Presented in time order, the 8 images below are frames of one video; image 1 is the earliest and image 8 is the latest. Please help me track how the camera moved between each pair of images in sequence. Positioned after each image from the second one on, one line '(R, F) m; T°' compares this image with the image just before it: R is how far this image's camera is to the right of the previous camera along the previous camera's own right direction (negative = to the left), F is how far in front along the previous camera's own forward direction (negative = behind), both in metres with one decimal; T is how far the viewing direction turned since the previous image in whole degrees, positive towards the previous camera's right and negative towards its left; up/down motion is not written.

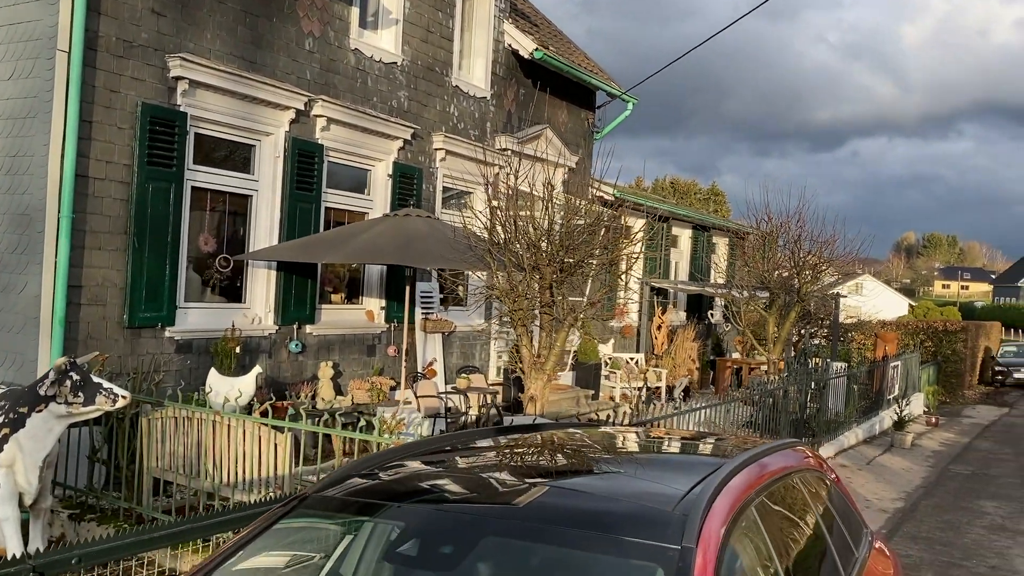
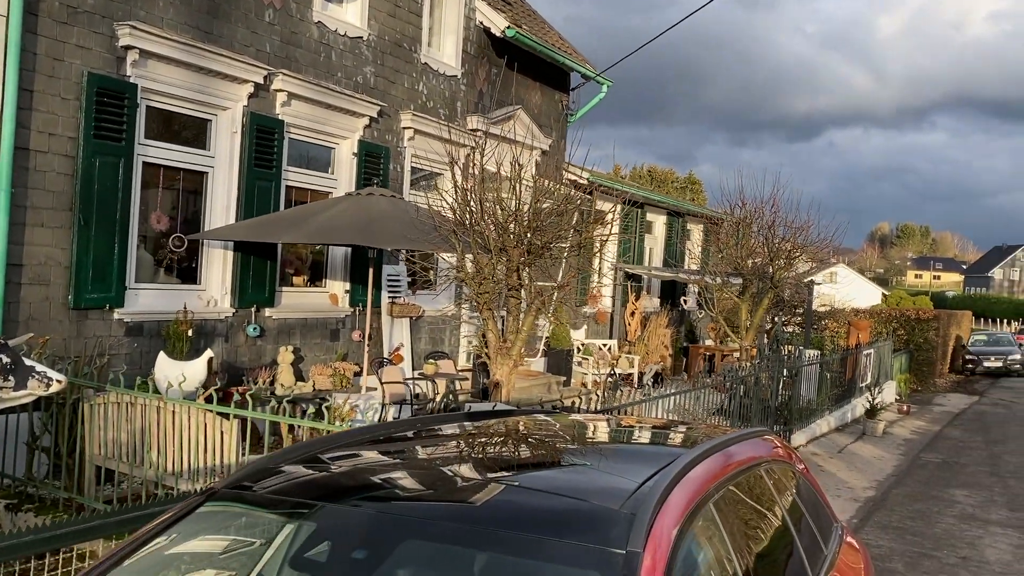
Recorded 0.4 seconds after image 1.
(+0.1, +0.2) m; +2°
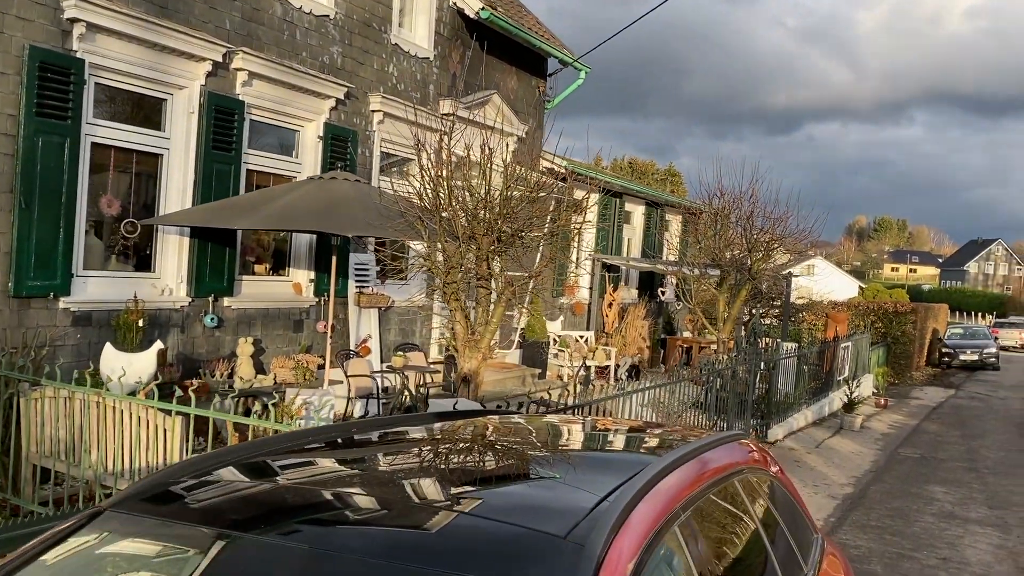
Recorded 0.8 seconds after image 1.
(+0.1, +0.3) m; +1°
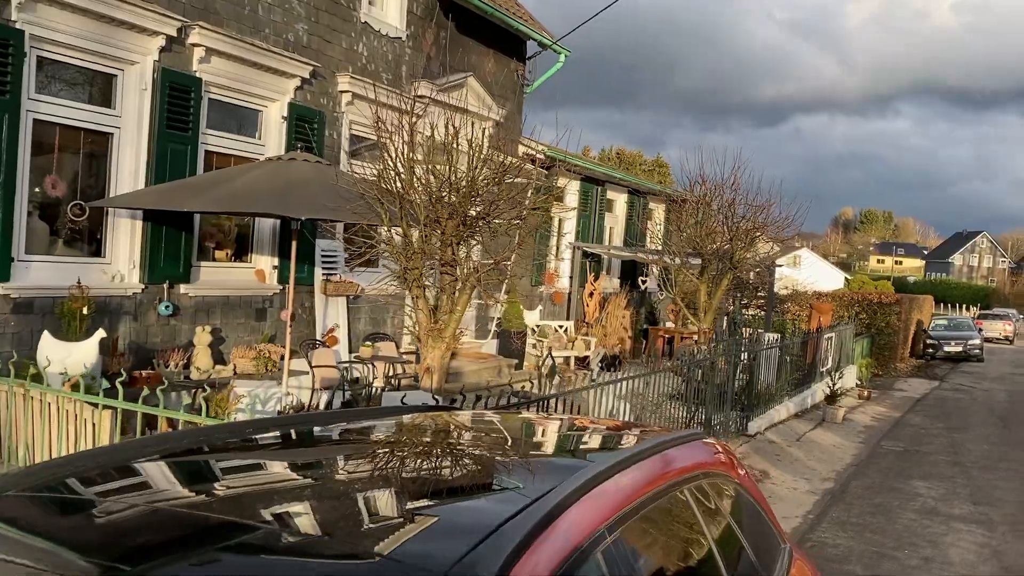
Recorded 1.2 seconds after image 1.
(+0.2, +0.3) m; +1°
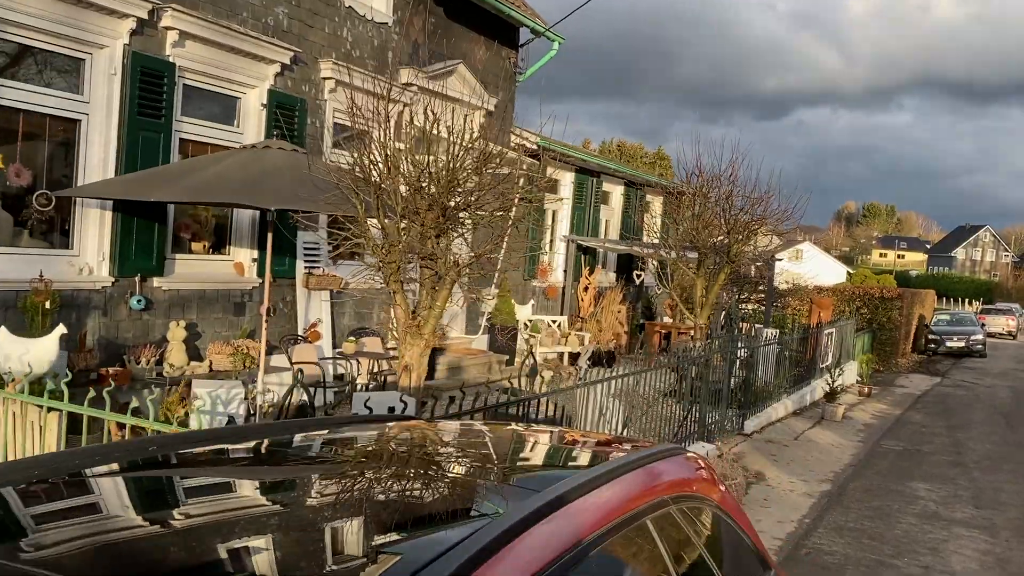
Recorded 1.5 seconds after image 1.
(+0.1, +0.3) m; 0°
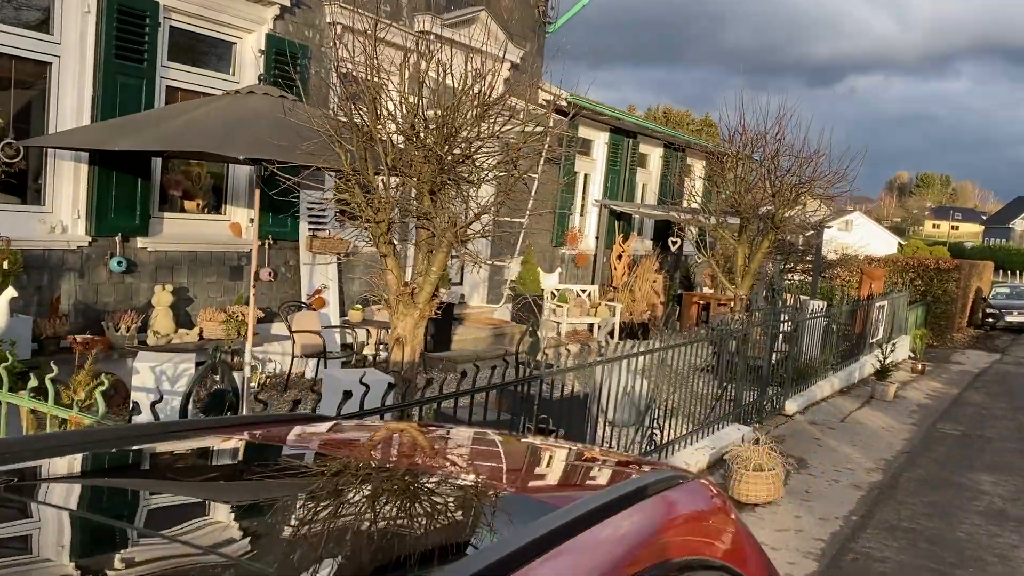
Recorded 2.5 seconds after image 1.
(+0.2, +0.7) m; -3°
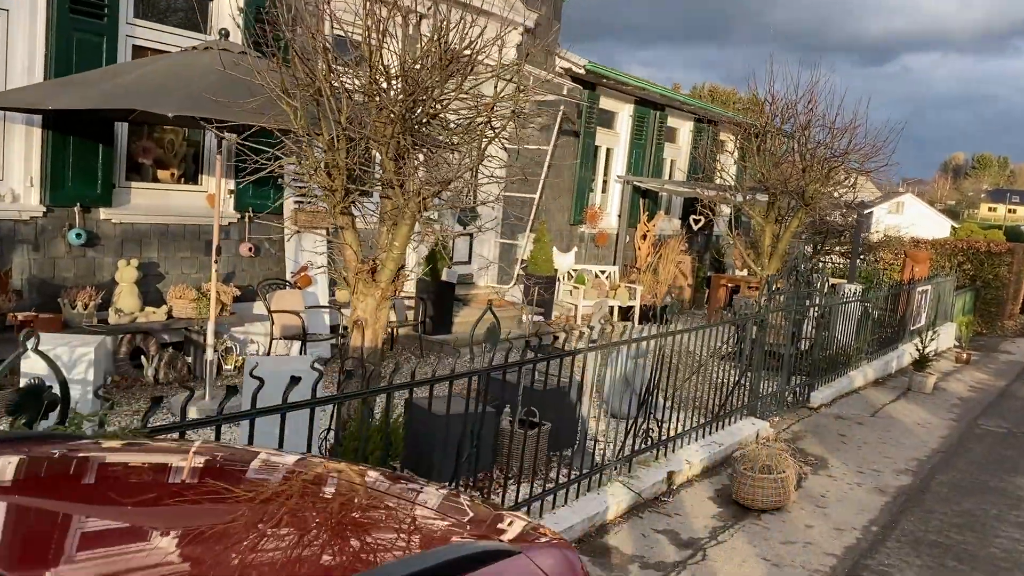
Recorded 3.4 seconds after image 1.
(+0.4, +0.6) m; -3°
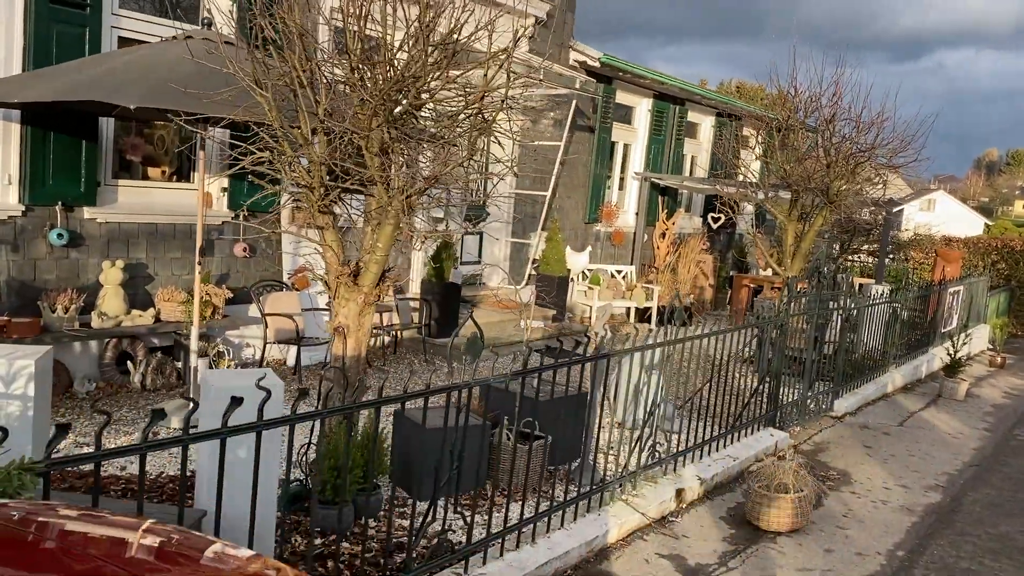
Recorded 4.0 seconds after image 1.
(+0.2, +0.3) m; -2°
